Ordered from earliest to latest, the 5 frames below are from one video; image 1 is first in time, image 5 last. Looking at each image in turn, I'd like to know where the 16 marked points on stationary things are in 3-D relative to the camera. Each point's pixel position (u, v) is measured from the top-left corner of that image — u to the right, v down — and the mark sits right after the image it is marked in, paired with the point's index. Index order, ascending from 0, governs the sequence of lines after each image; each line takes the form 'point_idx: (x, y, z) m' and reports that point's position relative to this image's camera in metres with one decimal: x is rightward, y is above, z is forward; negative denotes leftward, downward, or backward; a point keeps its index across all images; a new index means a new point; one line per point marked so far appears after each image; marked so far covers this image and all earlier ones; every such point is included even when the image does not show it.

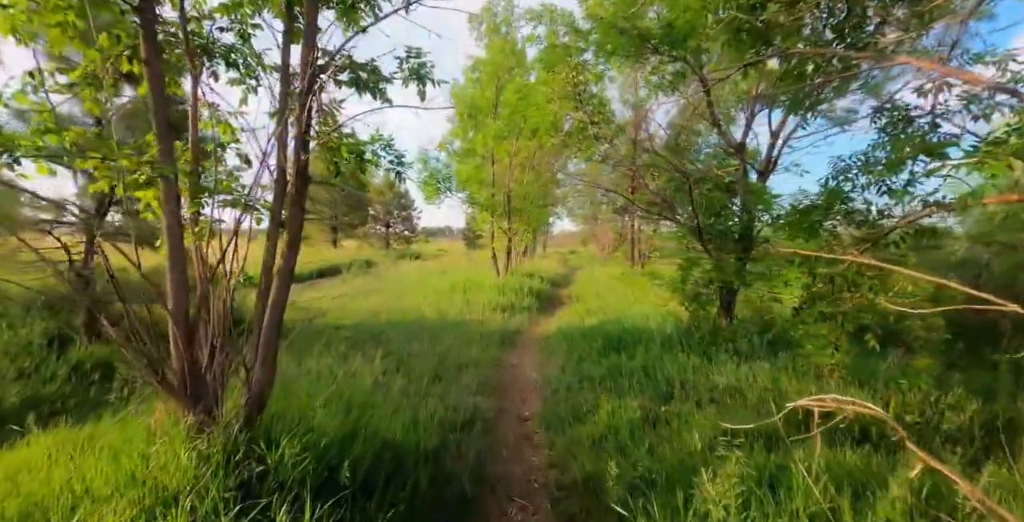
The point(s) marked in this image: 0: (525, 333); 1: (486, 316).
0: (+0.3, -1.5, +9.9) m
1: (-0.6, -1.2, +10.9) m
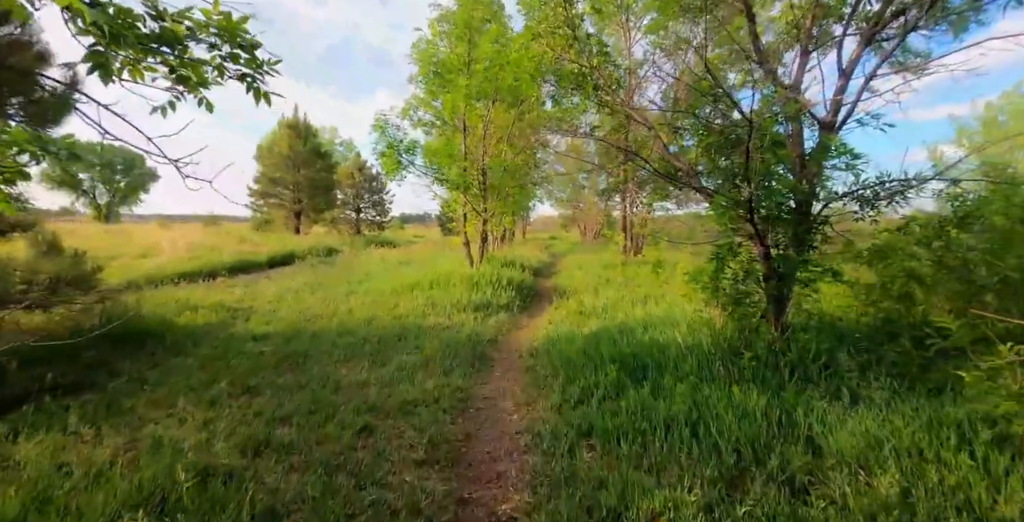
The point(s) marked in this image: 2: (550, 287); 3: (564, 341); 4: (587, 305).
0: (-0.1, -1.3, +7.6) m
1: (-1.0, -1.0, +8.6) m
2: (+1.1, -0.7, +13.1) m
3: (+0.7, -1.1, +6.6) m
4: (+1.4, -0.8, +9.0) m
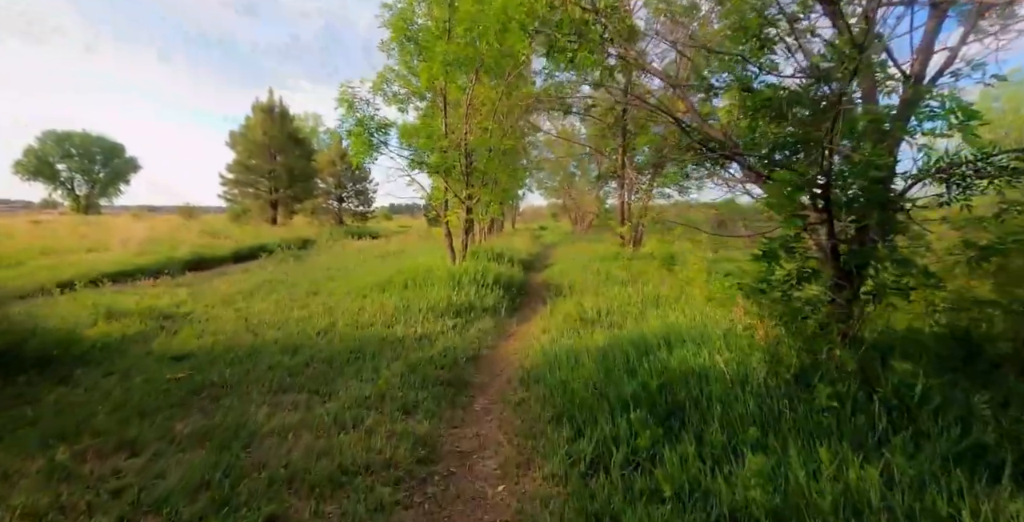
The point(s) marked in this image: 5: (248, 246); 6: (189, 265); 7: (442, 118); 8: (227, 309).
0: (-0.3, -1.2, +6.1) m
1: (-1.2, -1.0, +7.1) m
2: (+0.8, -0.5, +11.7) m
3: (+0.5, -1.1, +5.2) m
4: (+1.2, -0.7, +7.6) m
5: (-10.3, +0.6, +18.9) m
6: (-9.9, -0.1, +14.8) m
7: (-1.8, +3.6, +12.3) m
8: (-5.2, -0.9, +8.8) m
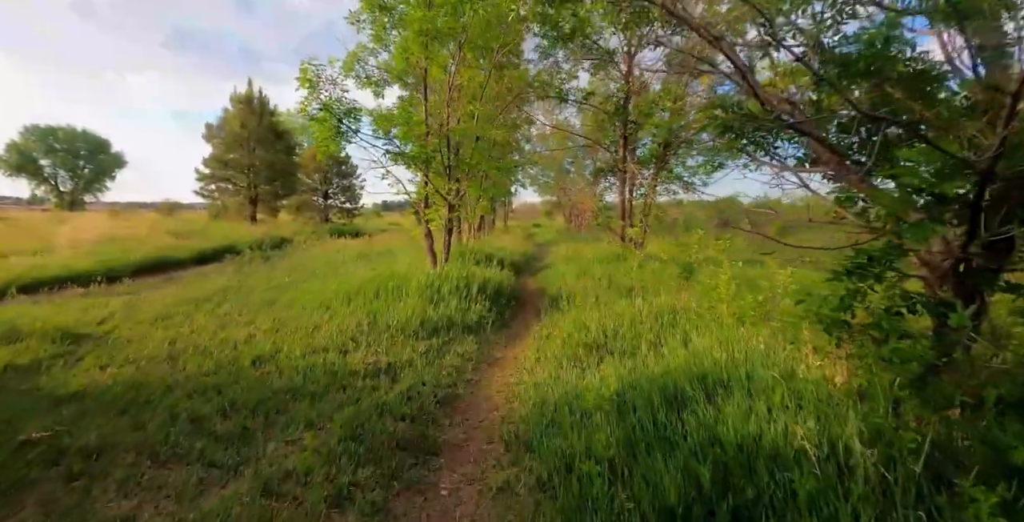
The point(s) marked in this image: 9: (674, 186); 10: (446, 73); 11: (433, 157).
0: (-0.4, -1.4, +4.7) m
1: (-1.4, -1.1, +5.7) m
2: (+0.5, -0.6, +10.3) m
3: (+0.4, -1.2, +3.8) m
4: (+1.0, -0.9, +6.2) m
5: (-10.6, +0.5, +17.4) m
6: (-10.1, -0.2, +13.3) m
7: (-2.0, +3.5, +10.9) m
8: (-5.4, -1.0, +7.4) m
9: (+4.5, +2.1, +13.3) m
10: (-1.5, +4.2, +10.9) m
11: (-1.8, +2.3, +10.8) m
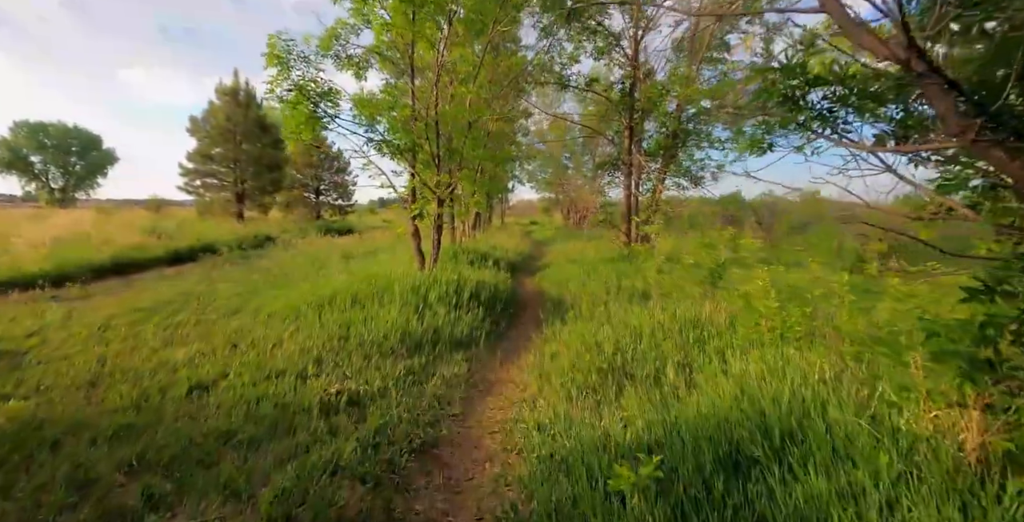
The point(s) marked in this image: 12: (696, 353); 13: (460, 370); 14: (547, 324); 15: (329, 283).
0: (-0.4, -1.4, +3.7) m
1: (-1.4, -1.1, +4.7) m
2: (+0.5, -0.7, +9.3) m
3: (+0.4, -1.3, +2.8) m
4: (+1.0, -0.9, +5.2) m
5: (-10.7, +0.6, +16.3) m
6: (-10.2, -0.2, +12.2) m
7: (-2.1, +3.5, +9.8) m
8: (-5.4, -1.0, +6.3) m
9: (+4.4, +2.1, +12.3) m
10: (-1.5, +4.2, +9.8) m
11: (-1.8, +2.3, +9.7) m
12: (+1.8, -0.9, +4.7) m
13: (-0.5, -1.1, +5.1) m
14: (+0.5, -0.9, +6.7) m
15: (-3.4, -0.4, +9.0) m
